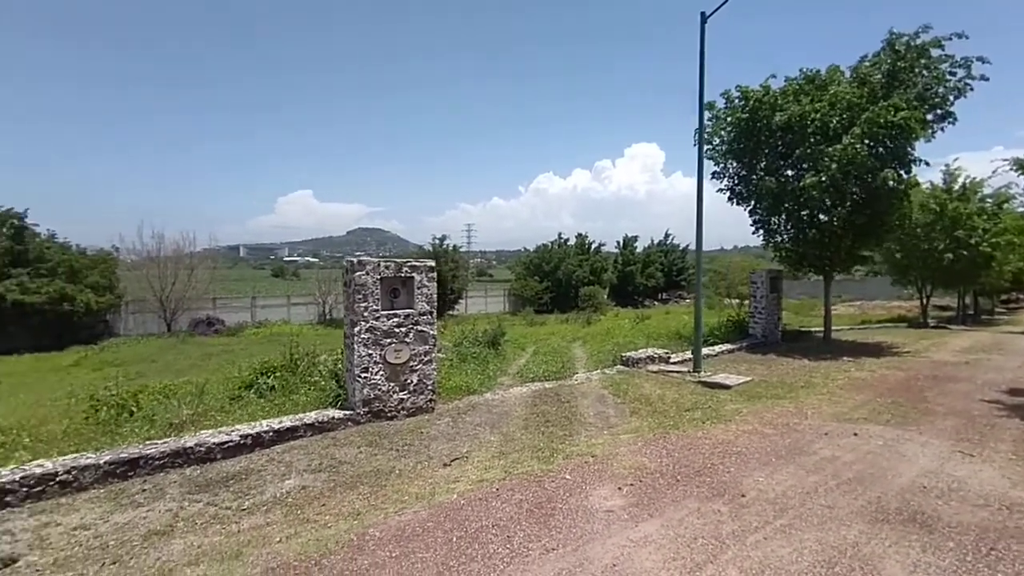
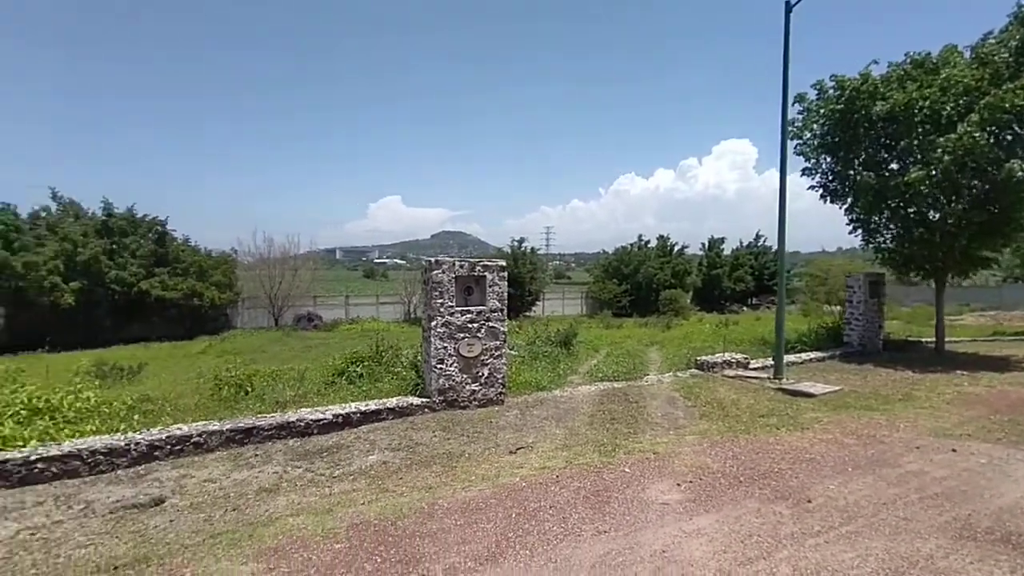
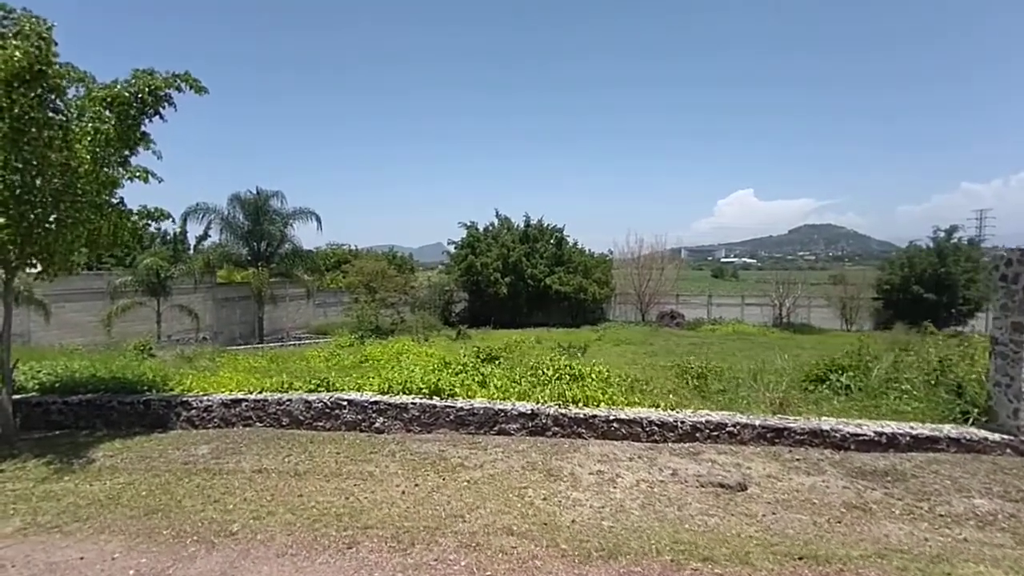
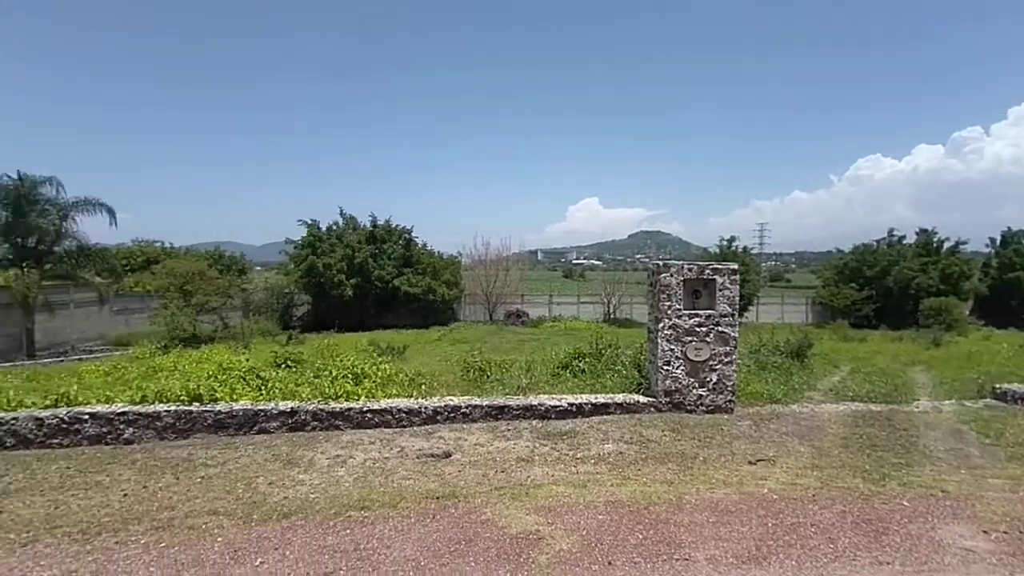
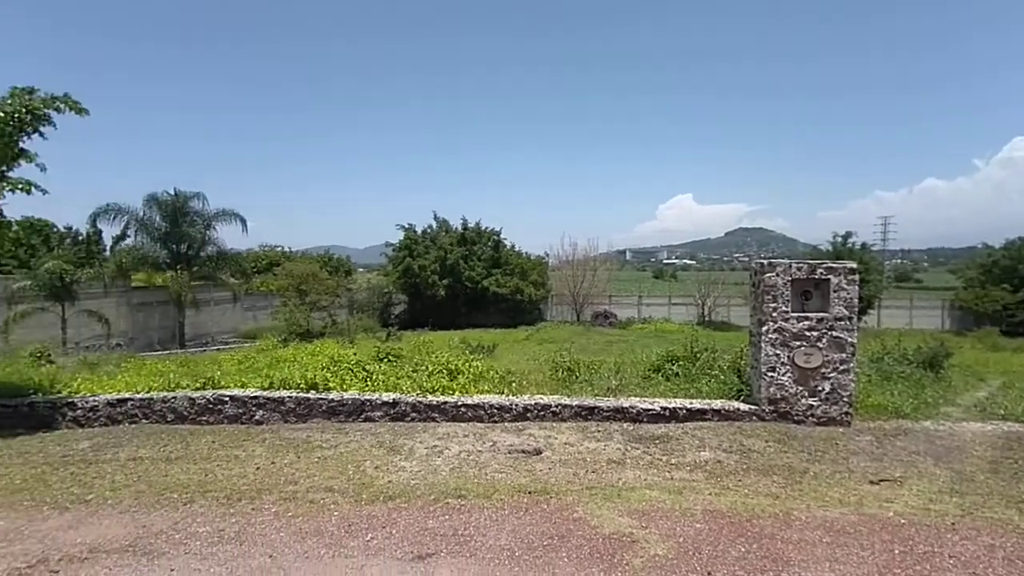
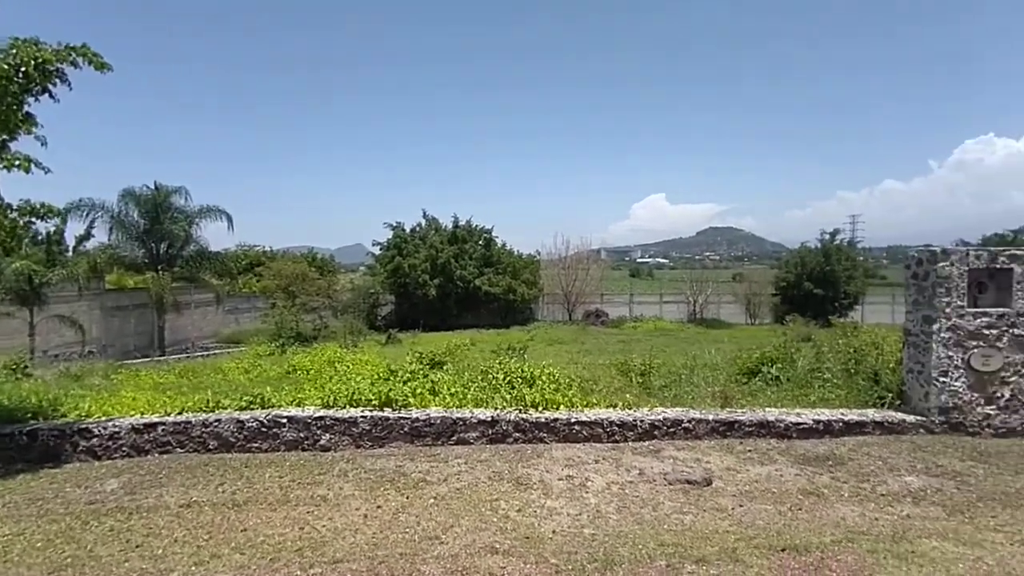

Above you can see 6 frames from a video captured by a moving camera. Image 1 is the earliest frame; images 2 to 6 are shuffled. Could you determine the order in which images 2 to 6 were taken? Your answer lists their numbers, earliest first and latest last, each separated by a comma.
2, 4, 5, 3, 6
